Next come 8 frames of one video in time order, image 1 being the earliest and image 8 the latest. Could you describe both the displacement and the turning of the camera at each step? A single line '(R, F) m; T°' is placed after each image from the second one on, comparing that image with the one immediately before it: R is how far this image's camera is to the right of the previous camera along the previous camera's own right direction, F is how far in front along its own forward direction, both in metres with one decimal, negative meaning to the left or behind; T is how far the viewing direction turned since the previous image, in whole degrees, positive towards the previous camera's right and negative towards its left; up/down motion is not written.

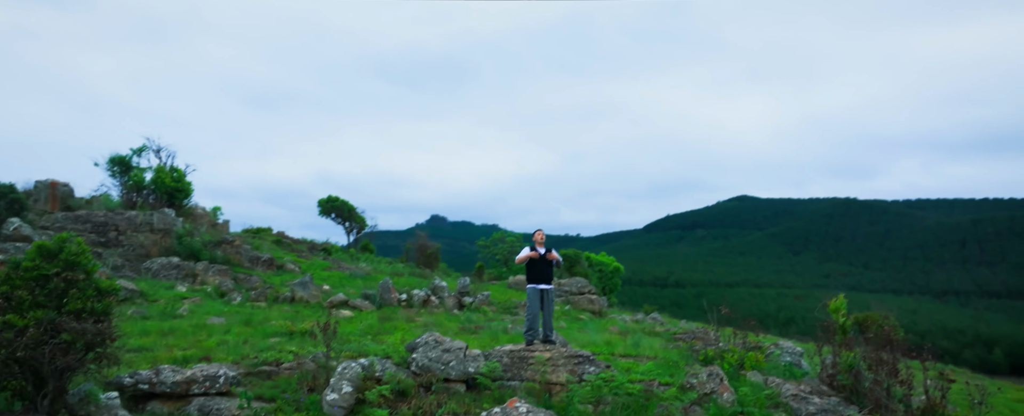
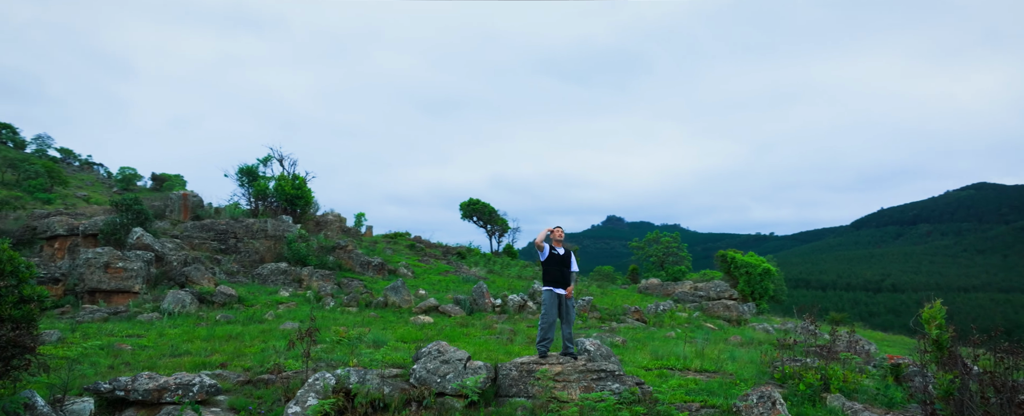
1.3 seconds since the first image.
(+1.0, +0.3) m; -11°
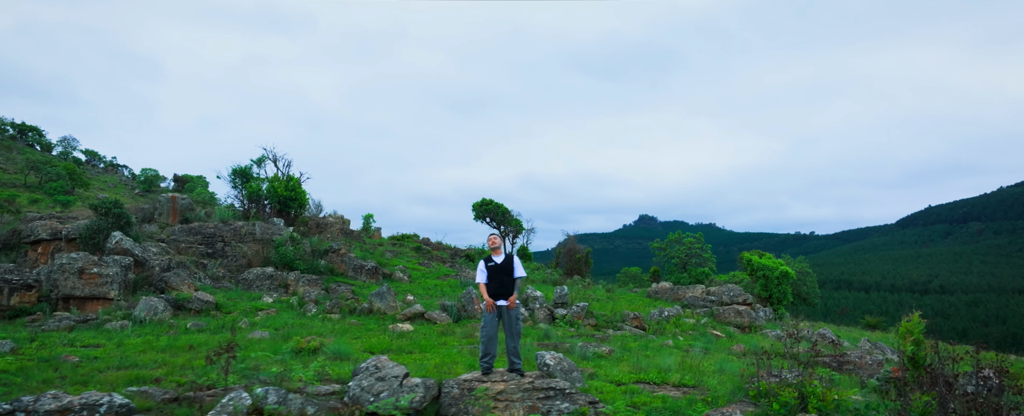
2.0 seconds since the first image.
(+0.5, +0.2) m; -1°
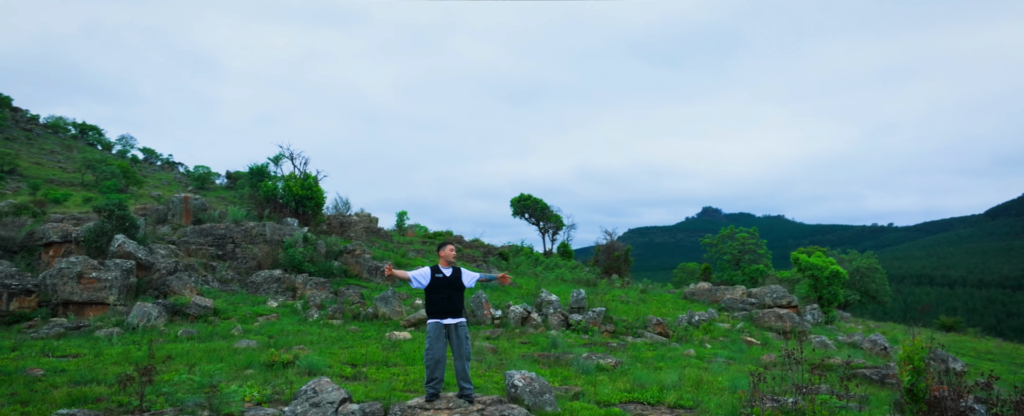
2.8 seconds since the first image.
(+0.6, +0.3) m; -3°
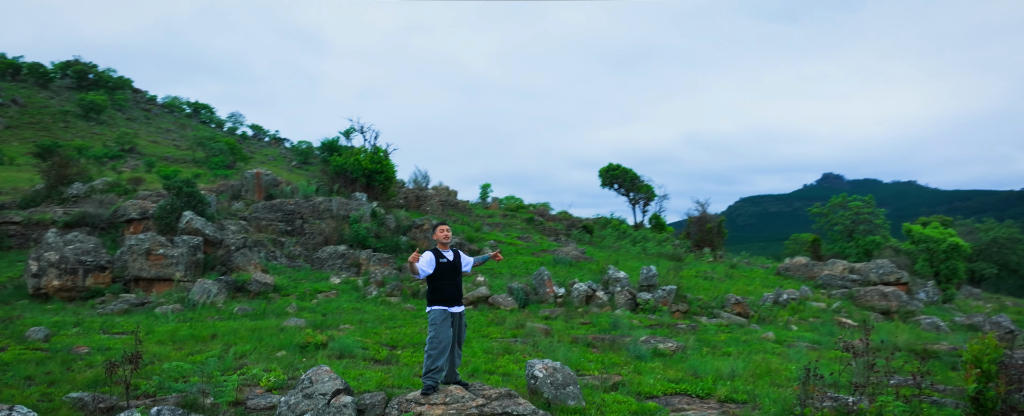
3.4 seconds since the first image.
(+0.6, +0.4) m; -7°
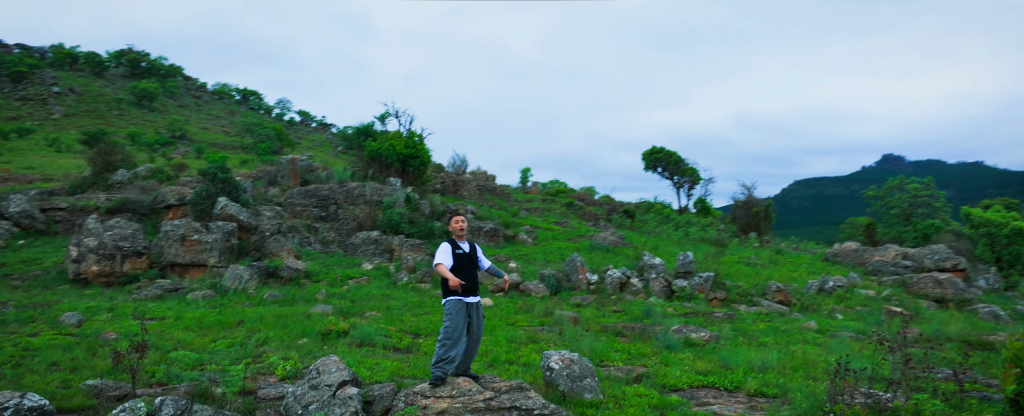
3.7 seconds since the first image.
(+0.2, +0.1) m; -4°
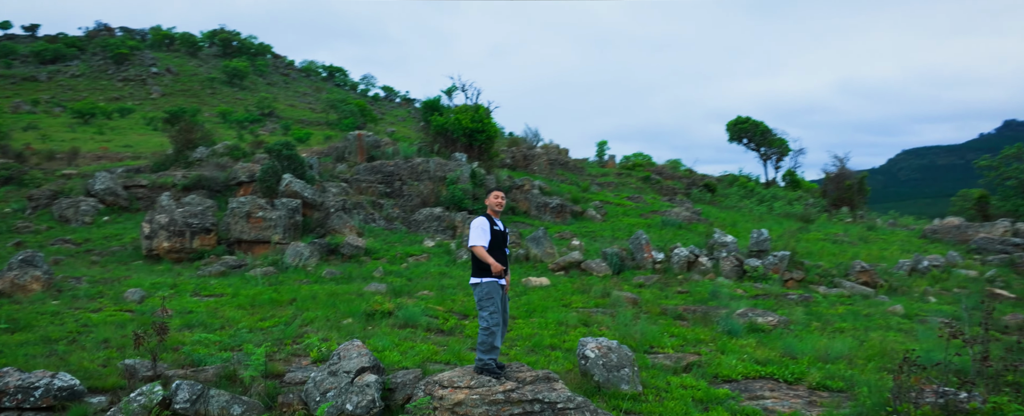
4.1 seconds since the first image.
(+0.4, +0.2) m; -7°
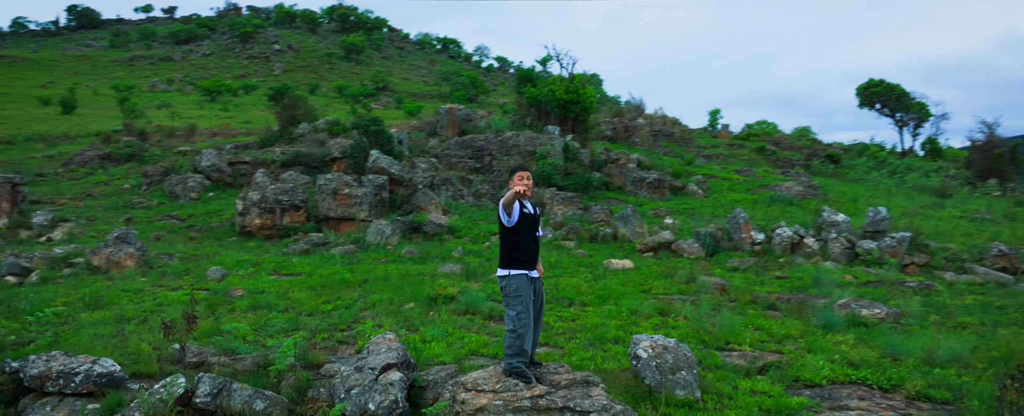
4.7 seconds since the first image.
(+0.5, +0.3) m; -10°
